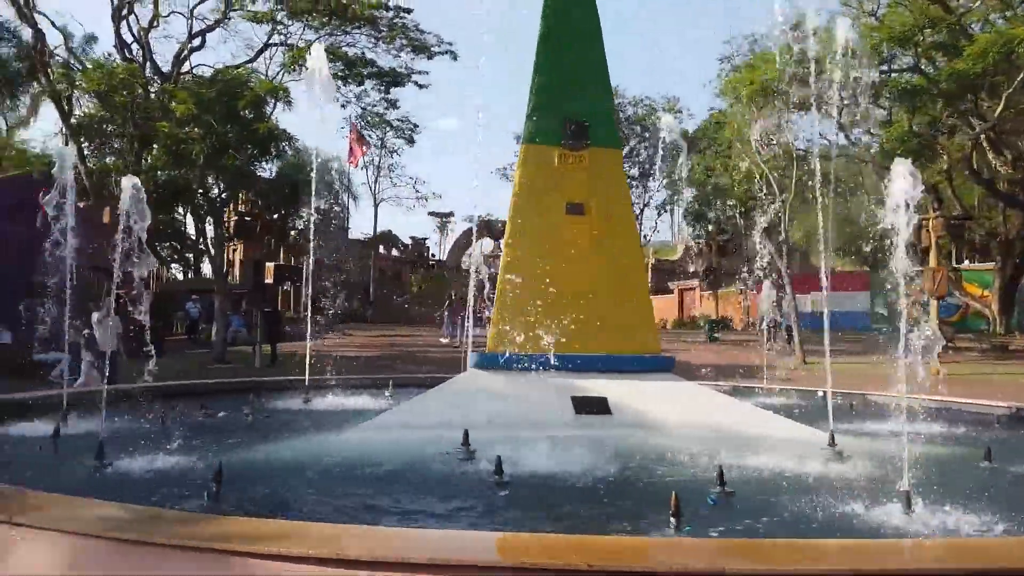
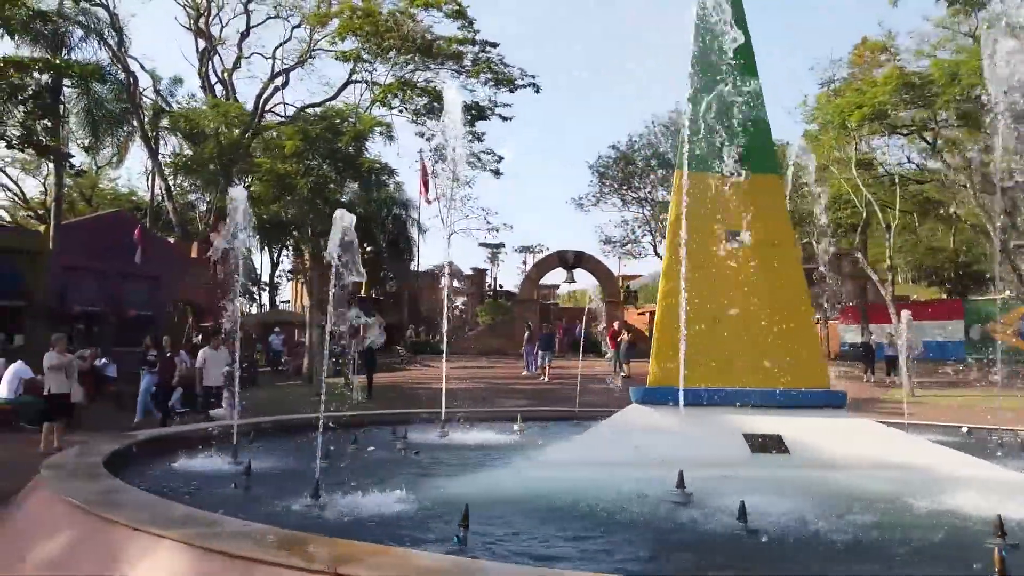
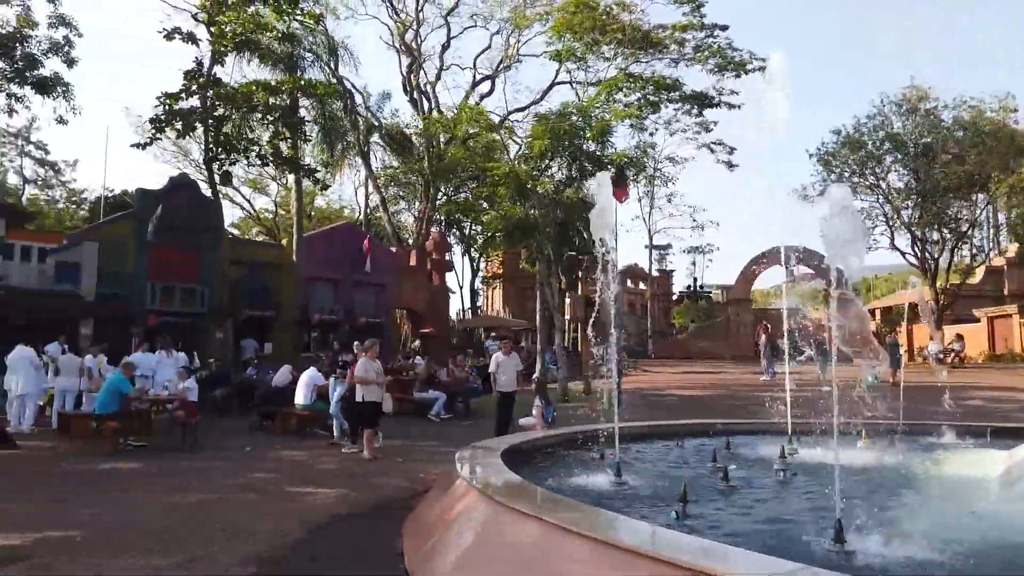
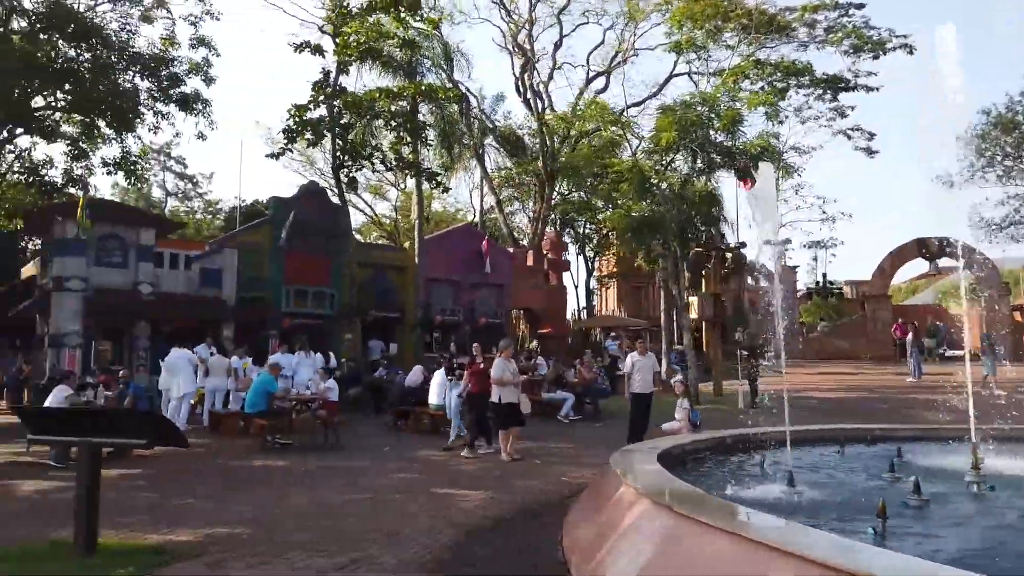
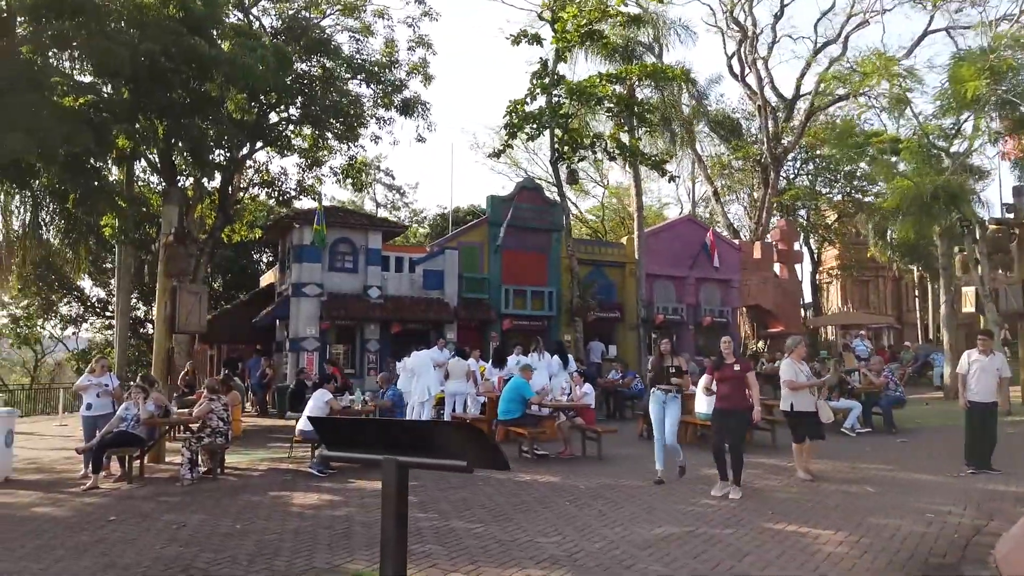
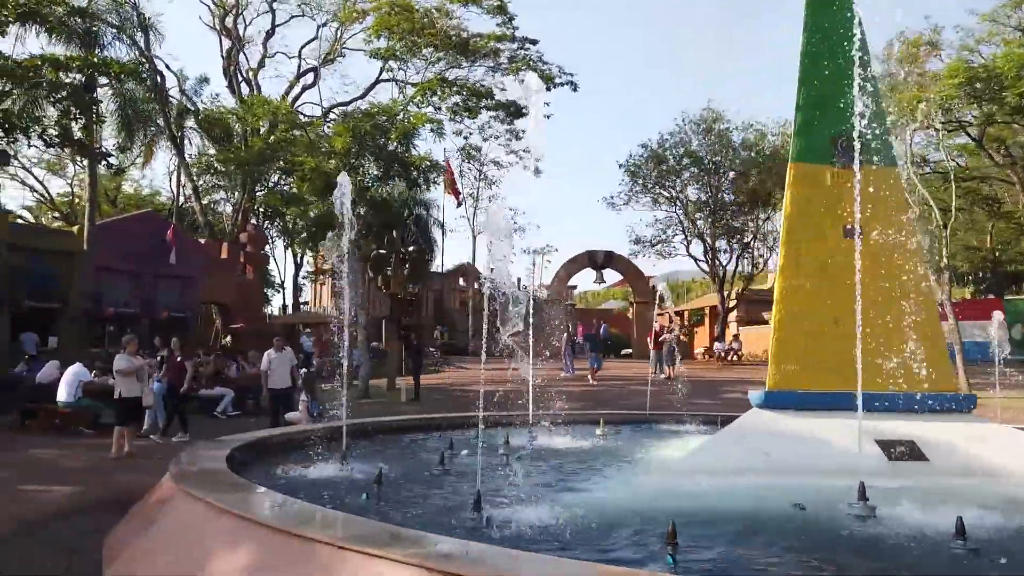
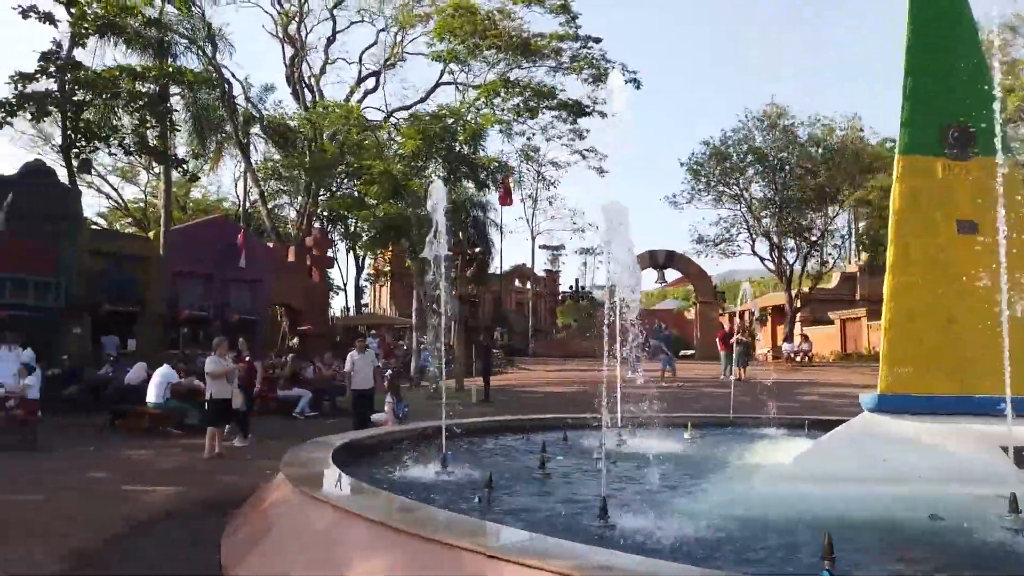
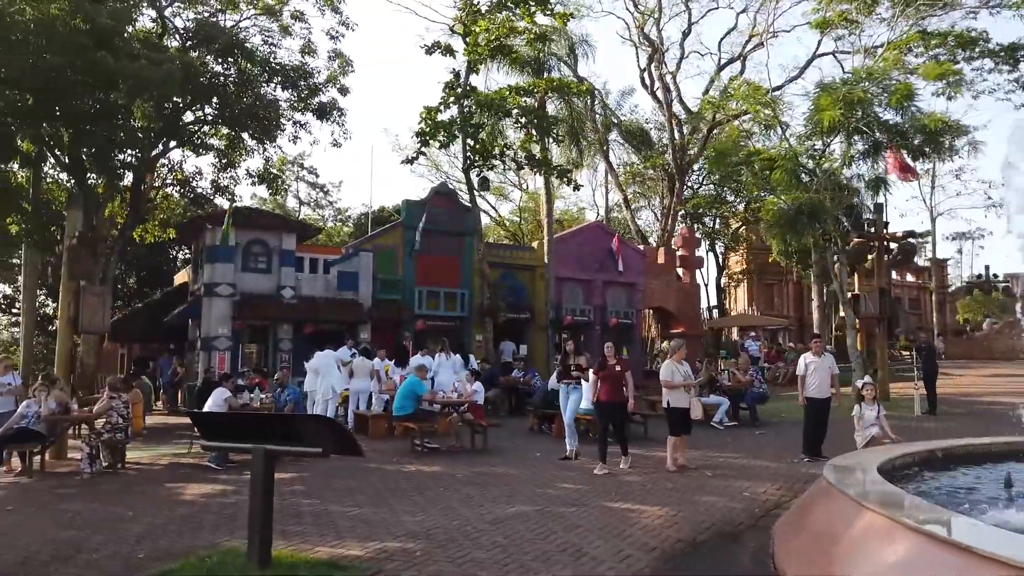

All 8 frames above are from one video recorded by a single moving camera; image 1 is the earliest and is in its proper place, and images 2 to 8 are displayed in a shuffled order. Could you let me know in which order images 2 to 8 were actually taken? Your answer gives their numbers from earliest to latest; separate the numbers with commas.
2, 6, 7, 3, 4, 8, 5
